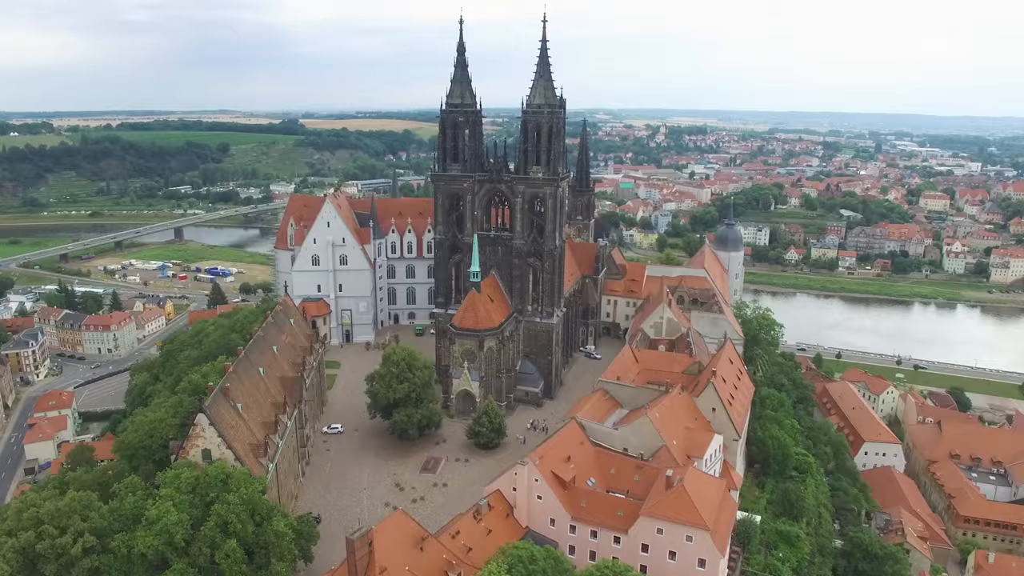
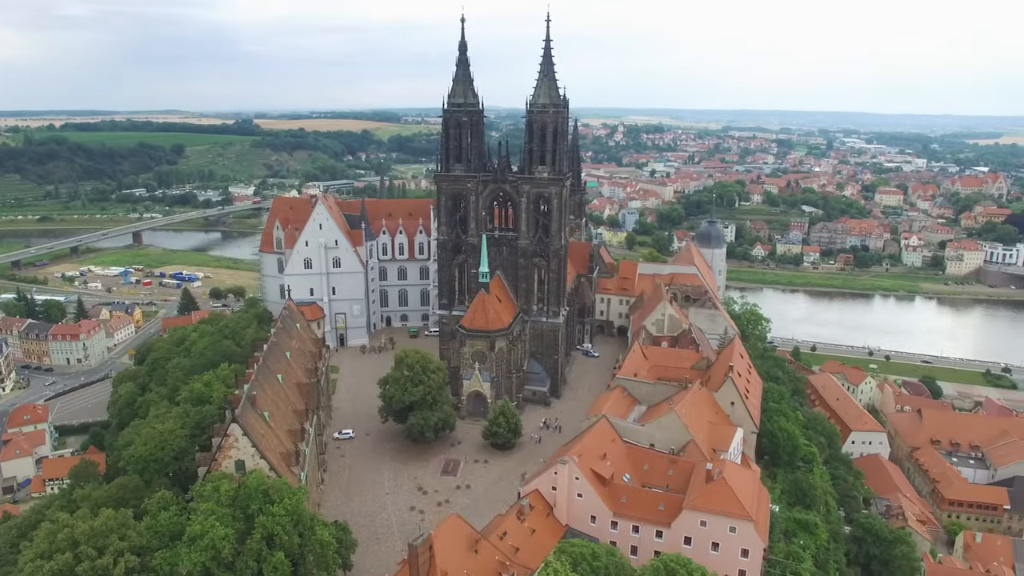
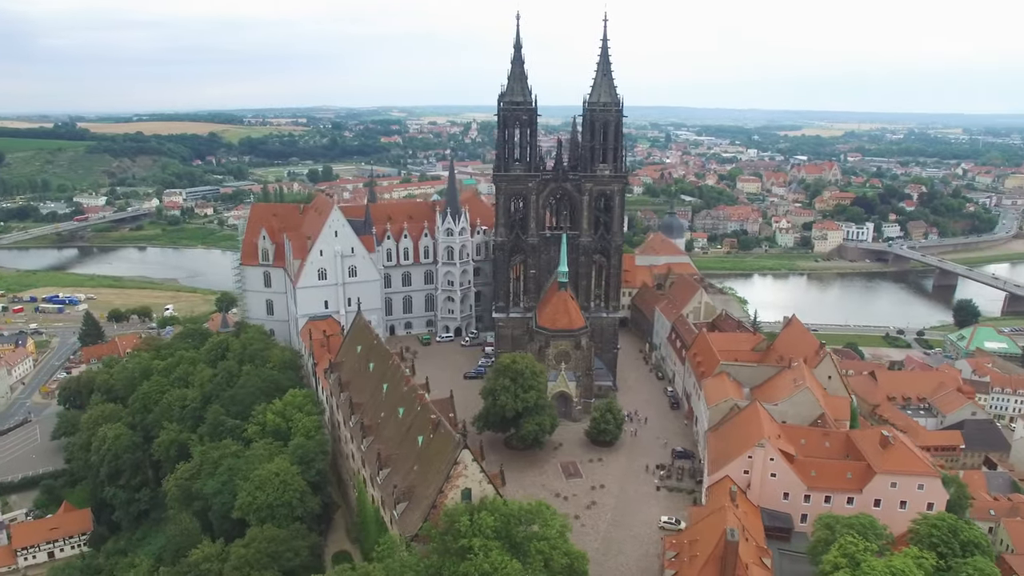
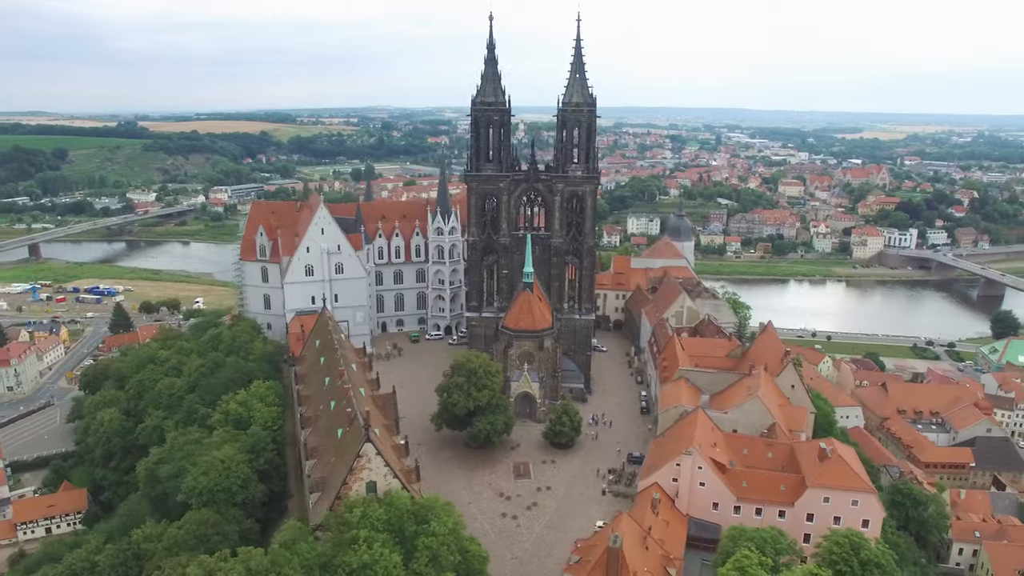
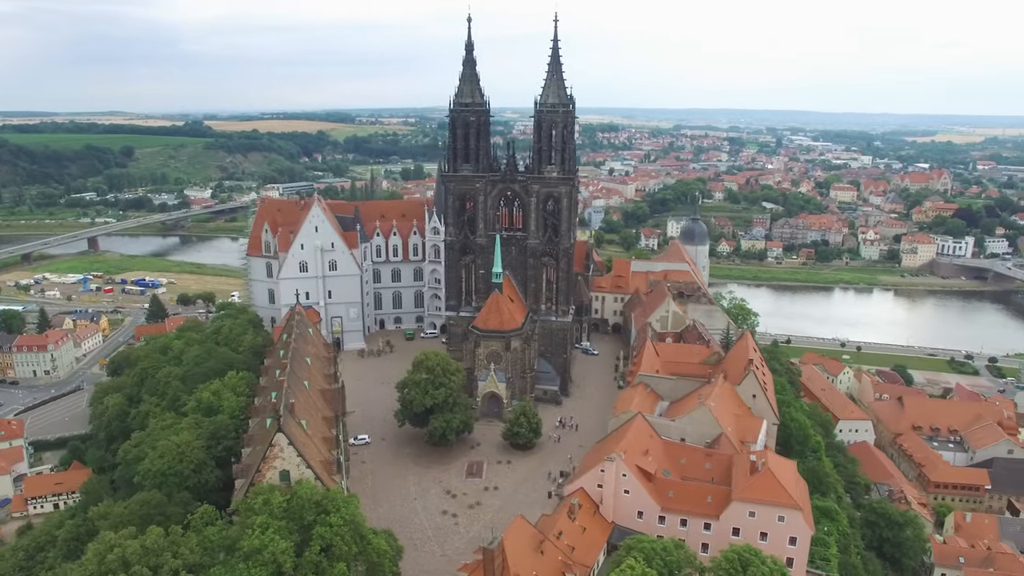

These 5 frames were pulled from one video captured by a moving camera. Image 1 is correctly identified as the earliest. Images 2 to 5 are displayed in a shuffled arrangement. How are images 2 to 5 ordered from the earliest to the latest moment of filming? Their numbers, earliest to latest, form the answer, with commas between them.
2, 5, 4, 3
